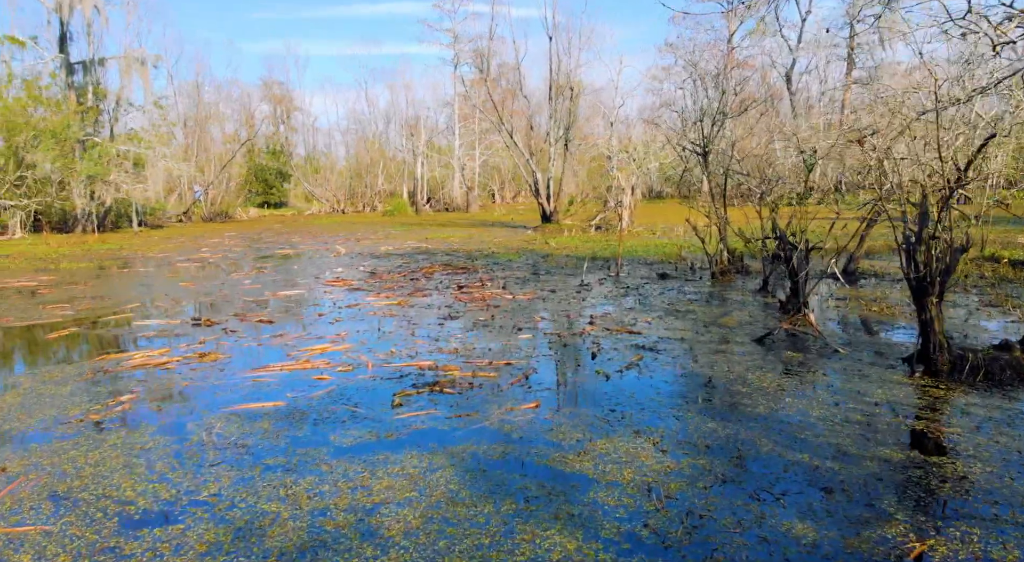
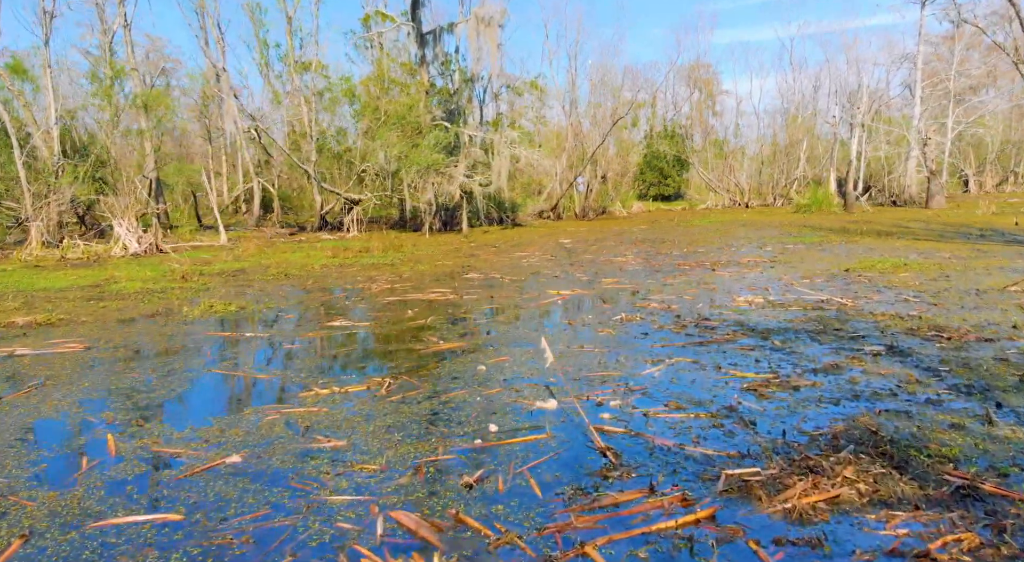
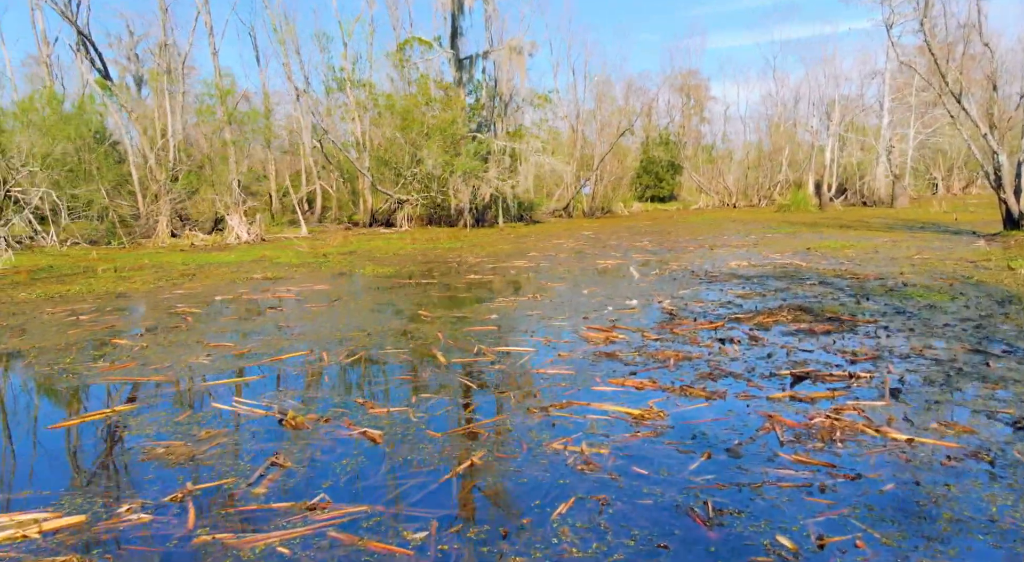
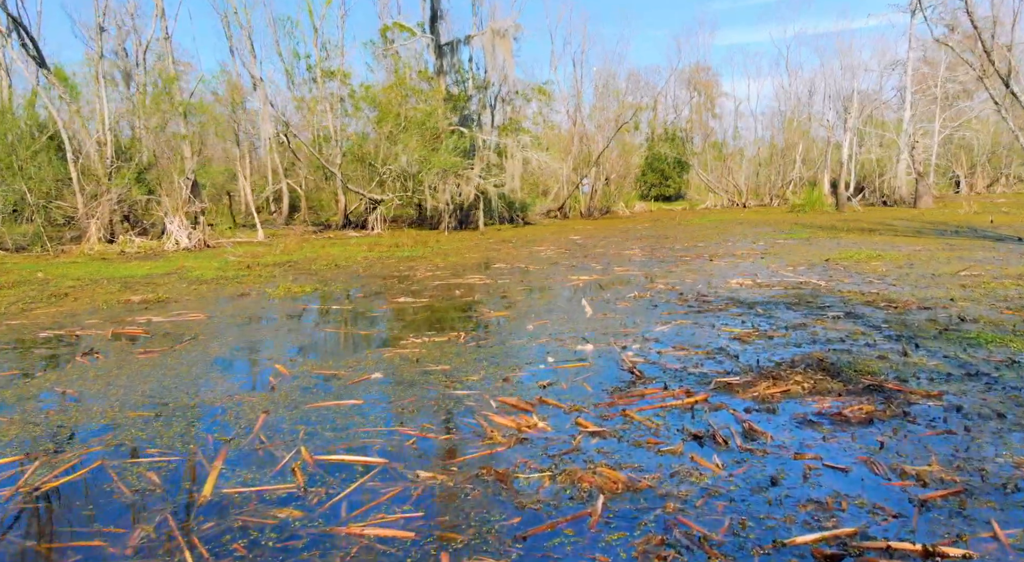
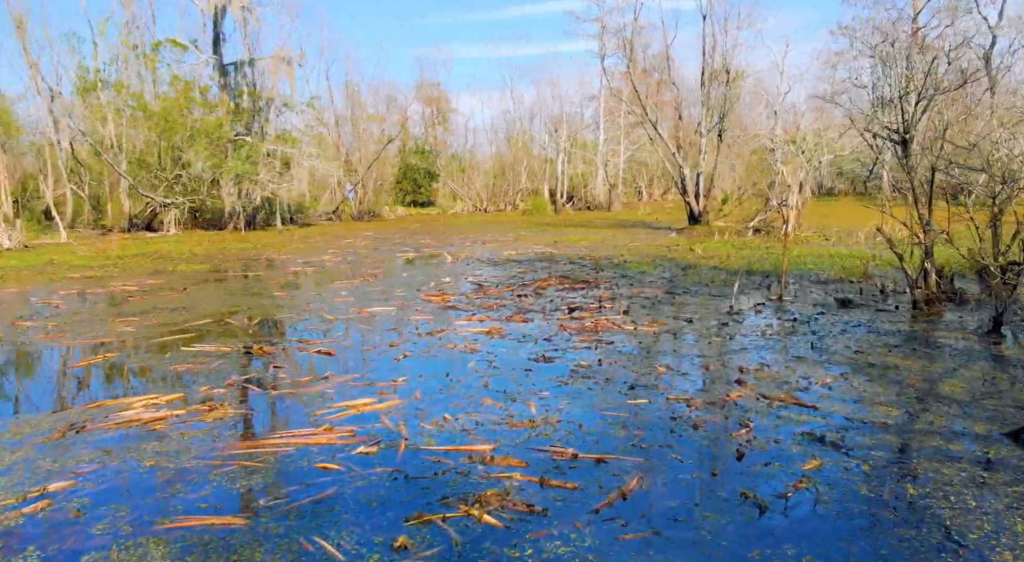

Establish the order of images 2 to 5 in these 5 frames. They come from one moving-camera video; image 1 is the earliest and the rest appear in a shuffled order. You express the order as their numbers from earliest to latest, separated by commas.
5, 3, 4, 2
